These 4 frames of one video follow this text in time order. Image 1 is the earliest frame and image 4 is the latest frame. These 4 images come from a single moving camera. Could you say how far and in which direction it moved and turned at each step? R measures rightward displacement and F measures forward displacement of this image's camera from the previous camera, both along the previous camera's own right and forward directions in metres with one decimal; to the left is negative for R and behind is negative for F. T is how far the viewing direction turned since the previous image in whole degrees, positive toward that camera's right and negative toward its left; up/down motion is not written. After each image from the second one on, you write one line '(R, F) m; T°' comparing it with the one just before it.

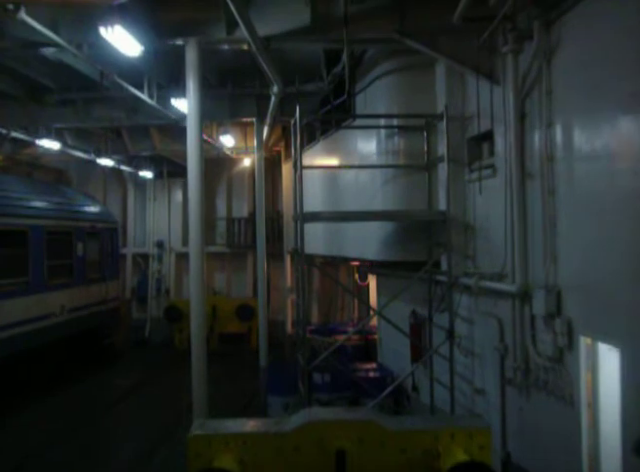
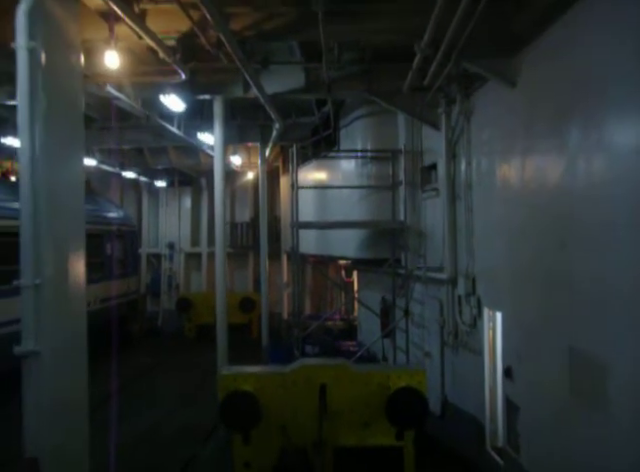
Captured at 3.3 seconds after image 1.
(0.0, -1.8) m; +1°
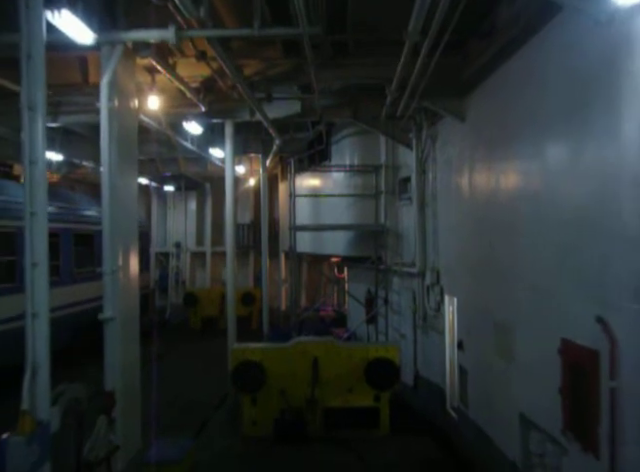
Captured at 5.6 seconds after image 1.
(+0.1, -1.3) m; 0°
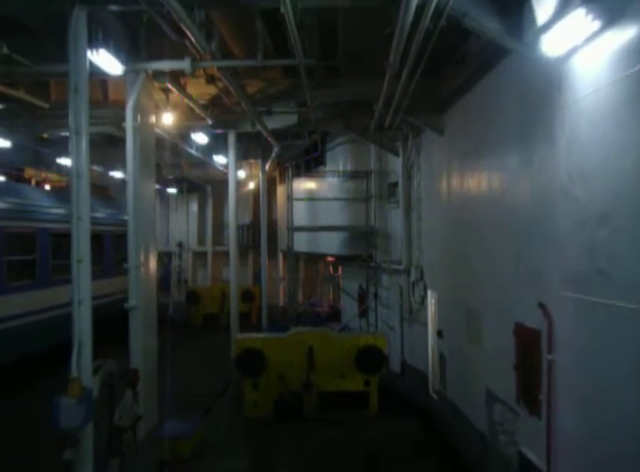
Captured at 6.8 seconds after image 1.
(0.0, -0.7) m; 0°
